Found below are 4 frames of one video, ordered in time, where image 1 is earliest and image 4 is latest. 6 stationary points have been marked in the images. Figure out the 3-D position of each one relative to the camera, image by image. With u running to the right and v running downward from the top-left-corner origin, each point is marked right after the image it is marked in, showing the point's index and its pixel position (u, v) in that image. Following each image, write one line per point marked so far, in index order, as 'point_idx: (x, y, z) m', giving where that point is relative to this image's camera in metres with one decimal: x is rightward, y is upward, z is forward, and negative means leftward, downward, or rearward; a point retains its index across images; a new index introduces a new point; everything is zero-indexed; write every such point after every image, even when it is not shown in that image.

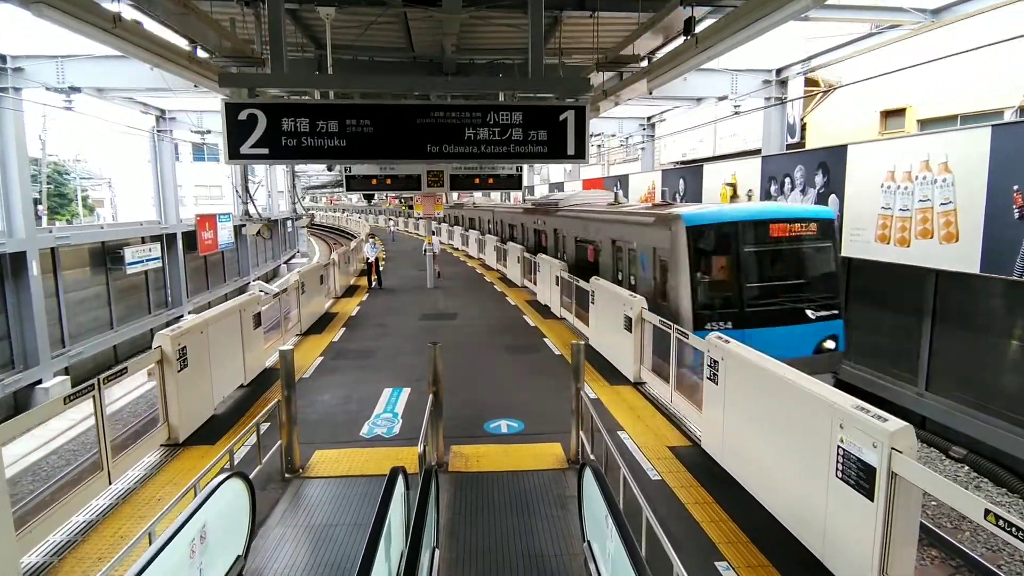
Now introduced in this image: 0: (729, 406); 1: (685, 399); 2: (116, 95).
0: (+2.2, -1.2, +5.8) m
1: (+2.2, -1.4, +7.2) m
2: (-9.6, +4.7, +14.1) m
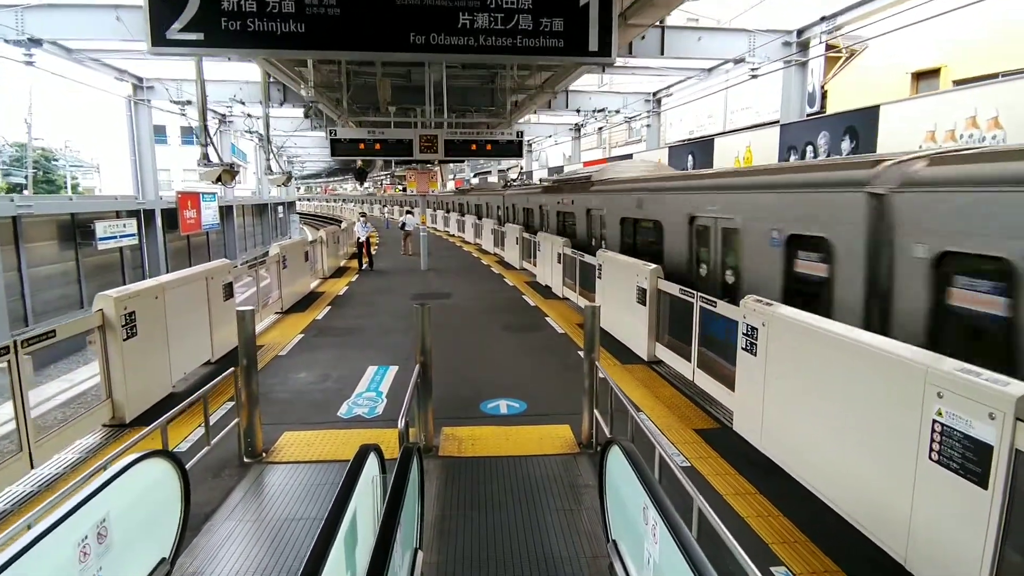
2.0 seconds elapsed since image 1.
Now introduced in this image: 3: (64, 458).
0: (+2.2, -0.8, +4.9) m
1: (+2.2, -1.0, +6.3) m
2: (-9.6, +5.2, +13.1) m
3: (-4.0, -1.5, +5.2) m
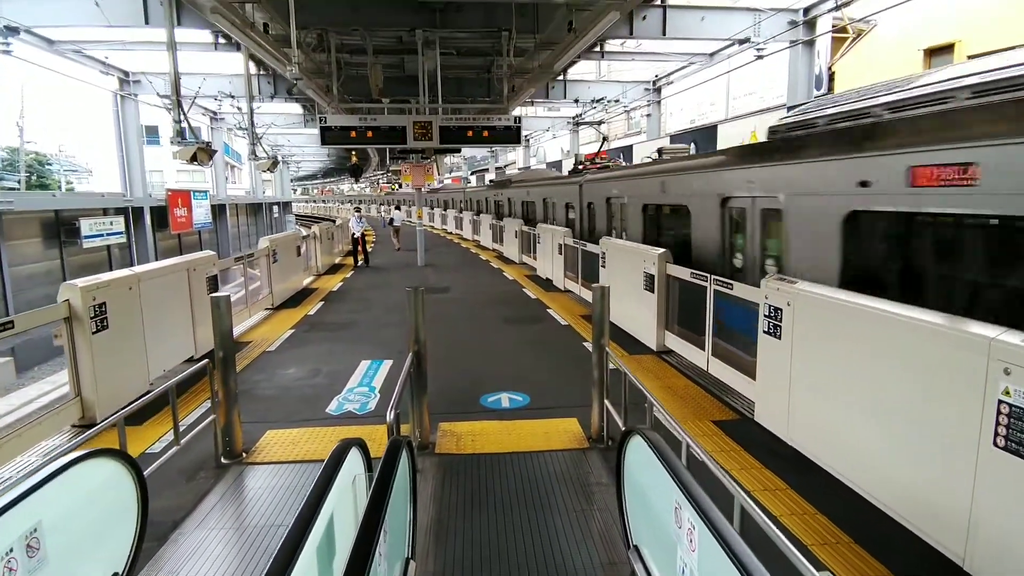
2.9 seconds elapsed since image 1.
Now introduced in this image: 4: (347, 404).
0: (+2.2, -0.6, +4.5) m
1: (+2.2, -0.8, +5.9) m
2: (-9.7, +5.2, +12.7) m
3: (-4.0, -1.4, +4.7) m
4: (-1.6, -1.2, +5.8) m
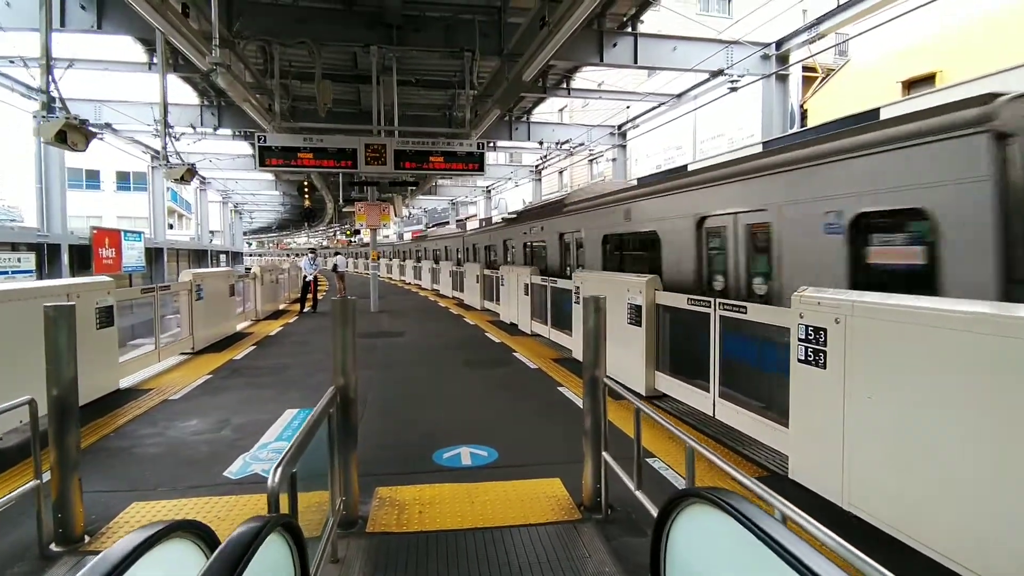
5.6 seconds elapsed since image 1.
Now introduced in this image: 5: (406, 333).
0: (+2.0, -0.7, +3.4) m
1: (+1.9, -1.0, +4.8) m
2: (-10.5, +4.4, +11.3) m
3: (-4.2, -1.5, +3.1) m
4: (-1.9, -1.3, +4.4) m
5: (-2.2, -0.9, +11.8) m
